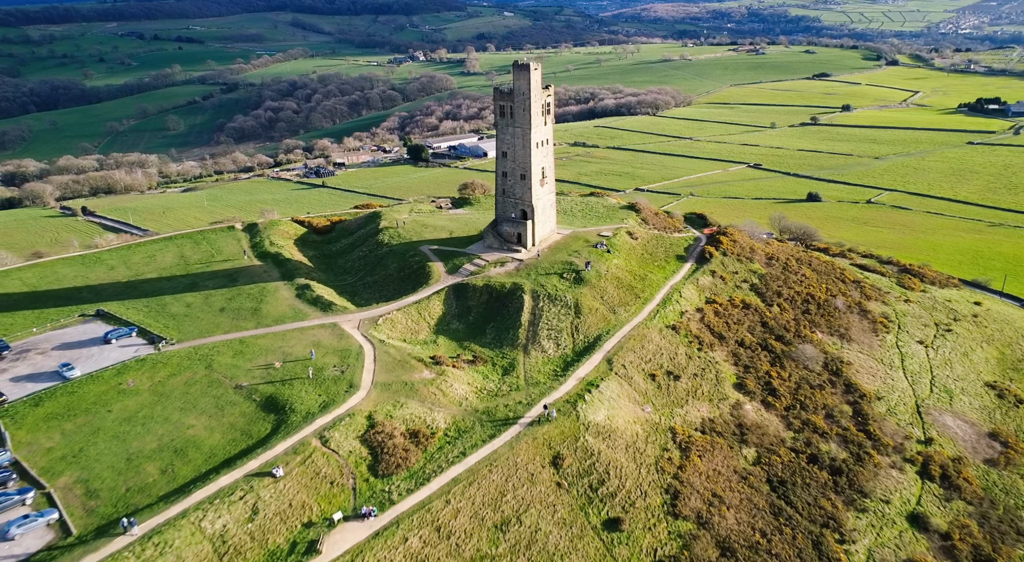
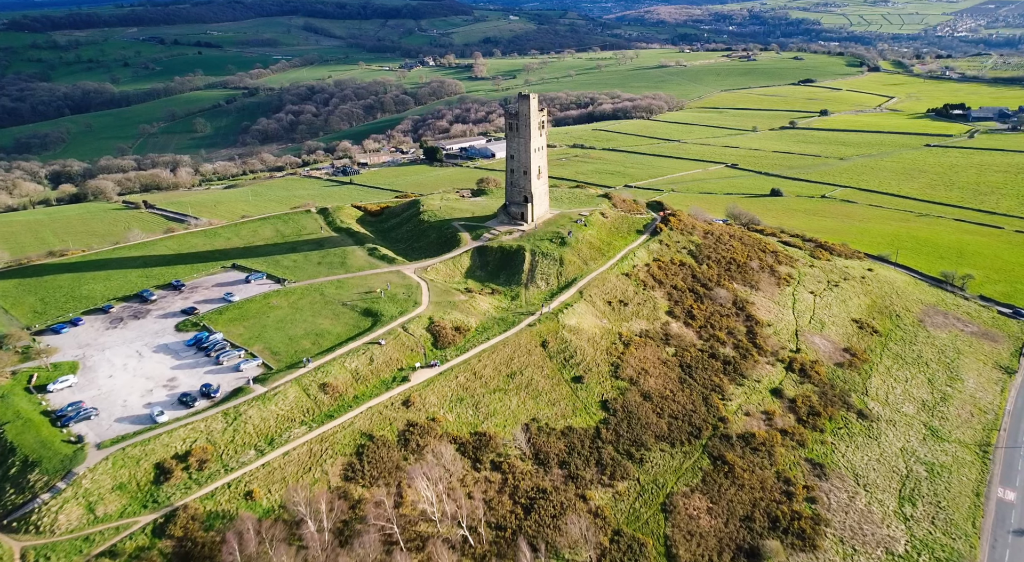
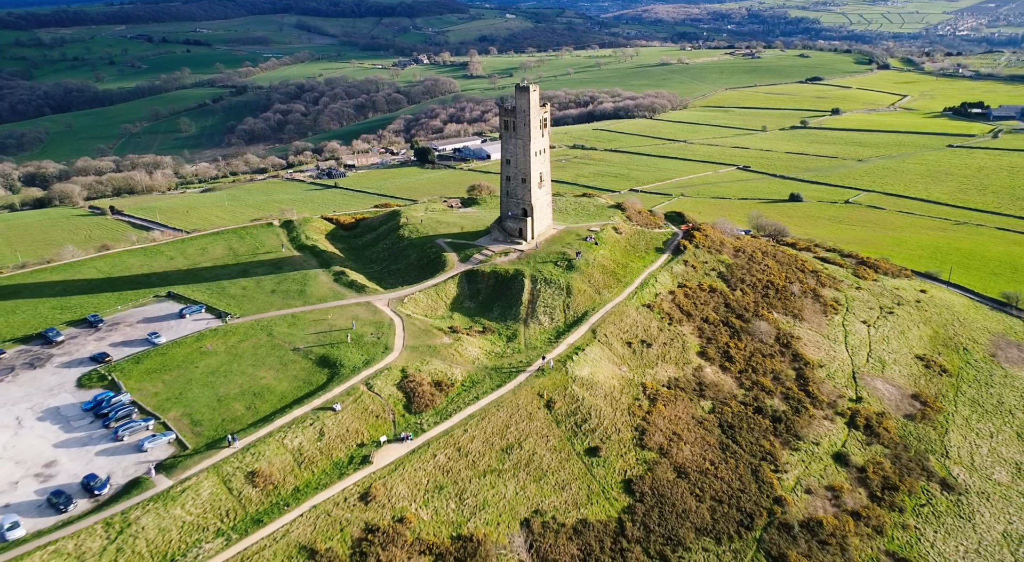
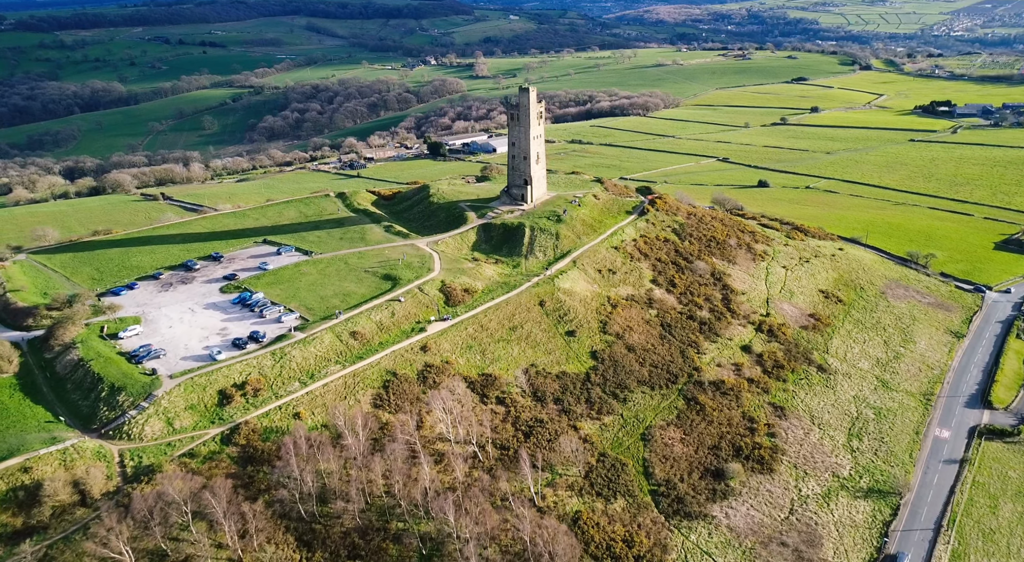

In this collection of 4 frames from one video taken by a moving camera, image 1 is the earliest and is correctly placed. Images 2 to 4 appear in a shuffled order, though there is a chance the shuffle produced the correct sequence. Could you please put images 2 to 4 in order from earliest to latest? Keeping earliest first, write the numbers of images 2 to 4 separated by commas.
3, 2, 4
